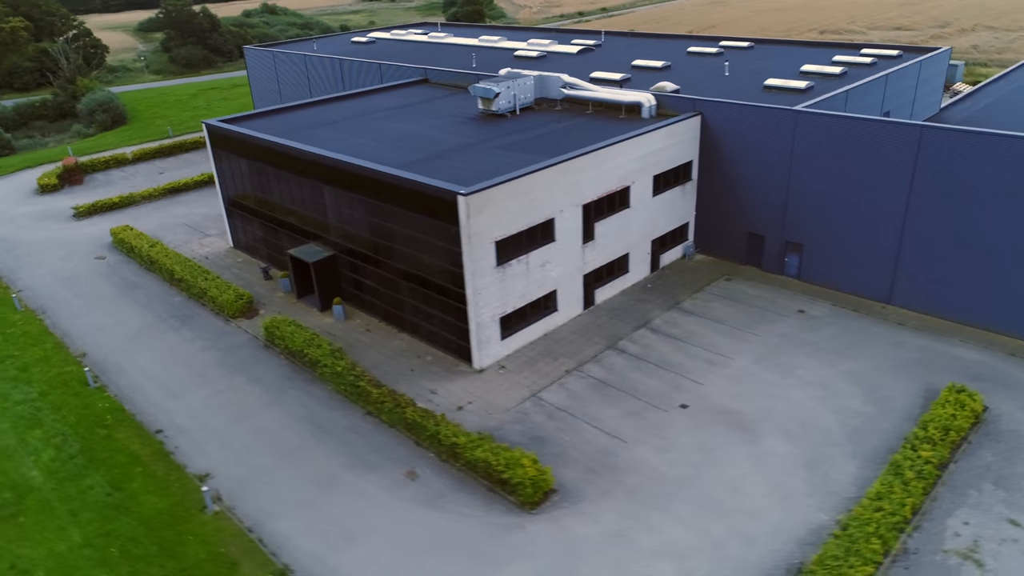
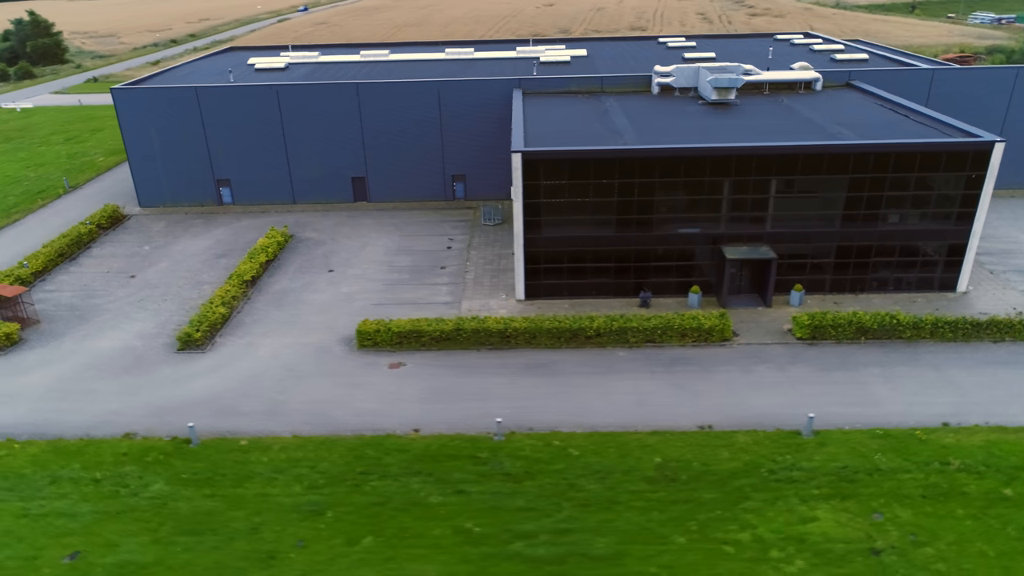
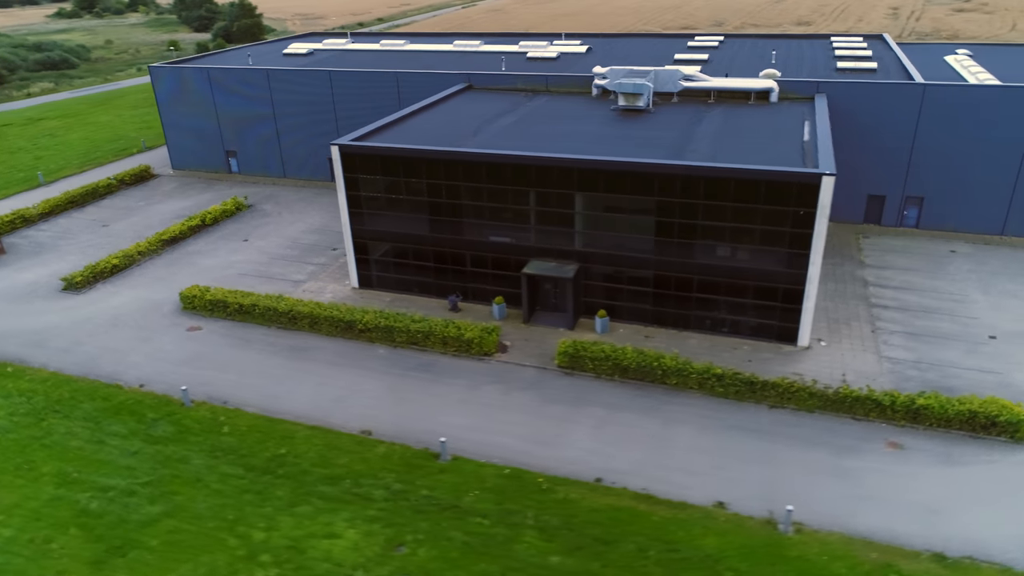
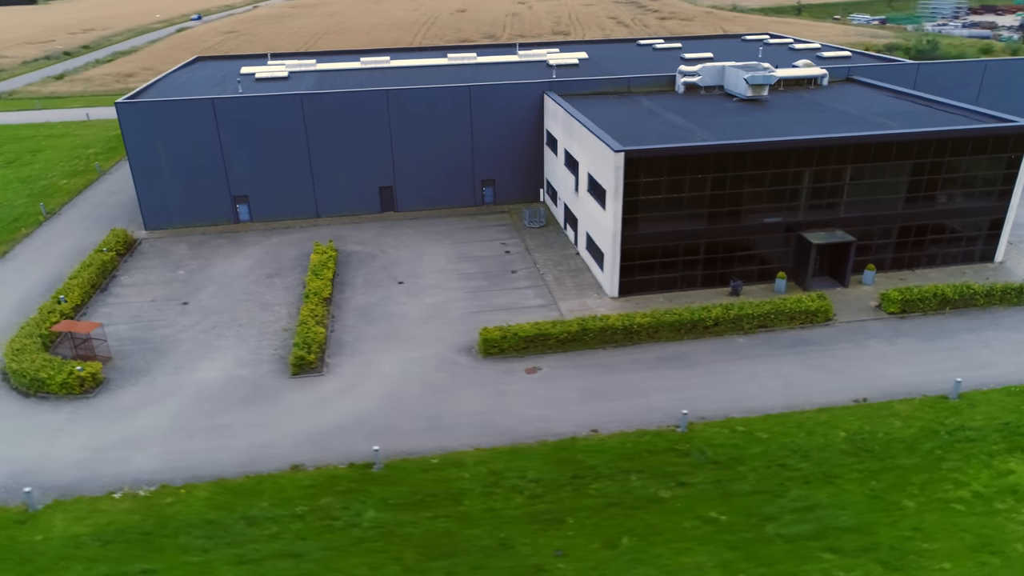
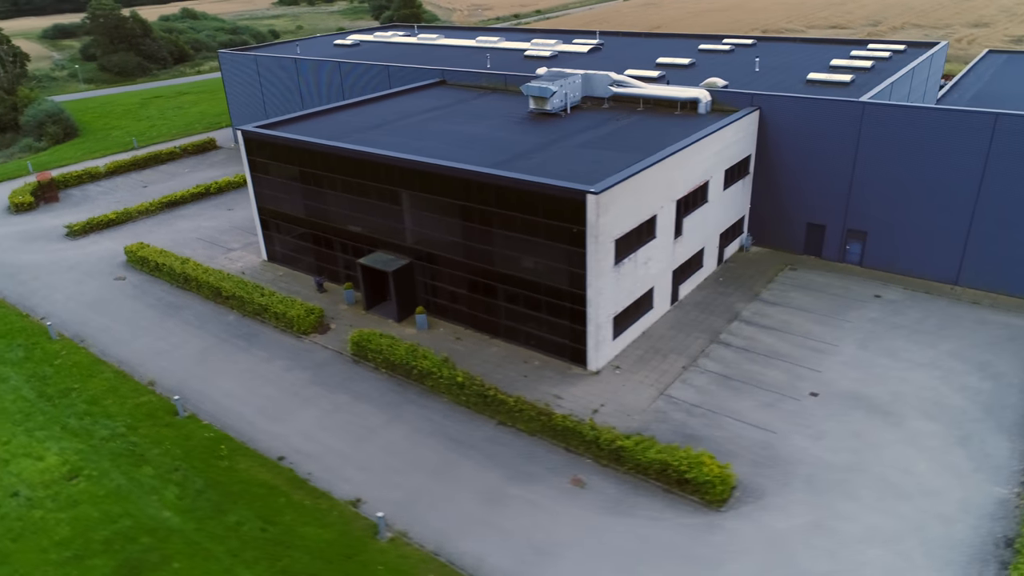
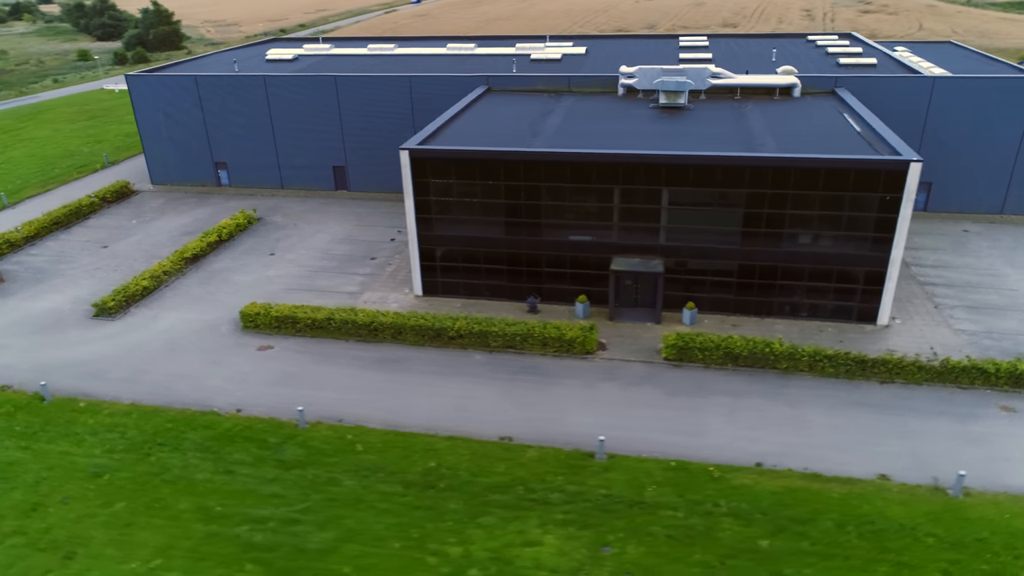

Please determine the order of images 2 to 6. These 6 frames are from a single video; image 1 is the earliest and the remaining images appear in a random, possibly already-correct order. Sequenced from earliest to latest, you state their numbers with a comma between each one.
5, 3, 6, 2, 4
